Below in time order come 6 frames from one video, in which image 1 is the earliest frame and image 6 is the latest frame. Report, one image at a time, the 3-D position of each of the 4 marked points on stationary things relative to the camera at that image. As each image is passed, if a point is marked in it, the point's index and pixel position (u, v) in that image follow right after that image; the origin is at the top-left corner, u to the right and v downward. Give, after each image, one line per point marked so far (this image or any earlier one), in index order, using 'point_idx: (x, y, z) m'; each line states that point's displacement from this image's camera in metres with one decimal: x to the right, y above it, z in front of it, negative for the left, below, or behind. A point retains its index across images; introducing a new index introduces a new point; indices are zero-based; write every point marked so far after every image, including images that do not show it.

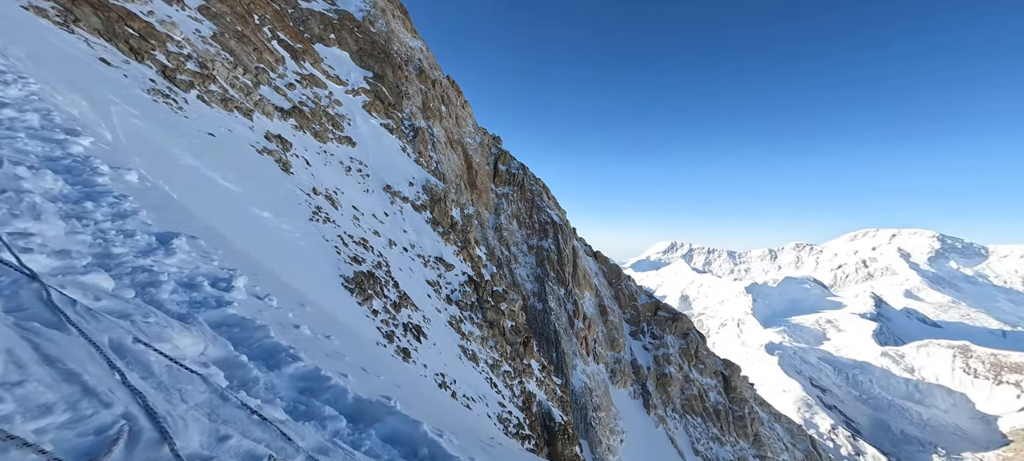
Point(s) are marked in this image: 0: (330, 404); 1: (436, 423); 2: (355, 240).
0: (-3.2, -3.0, +8.1) m
1: (-1.8, -4.7, +11.3) m
2: (-6.2, -0.4, +18.0) m
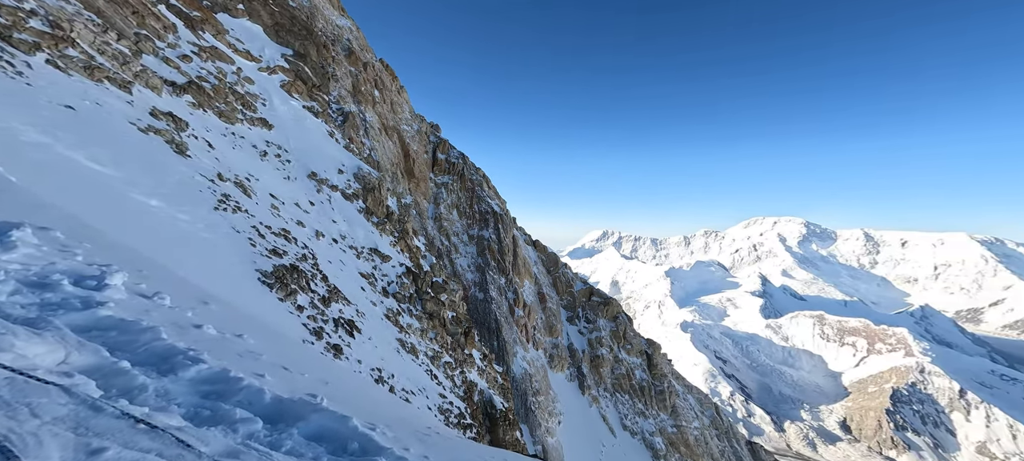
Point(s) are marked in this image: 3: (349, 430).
0: (-4.3, -2.8, +7.5) m
1: (-3.4, -4.4, +11.0) m
2: (-8.6, 0.0, +17.0) m
3: (-2.9, -3.5, +8.3) m
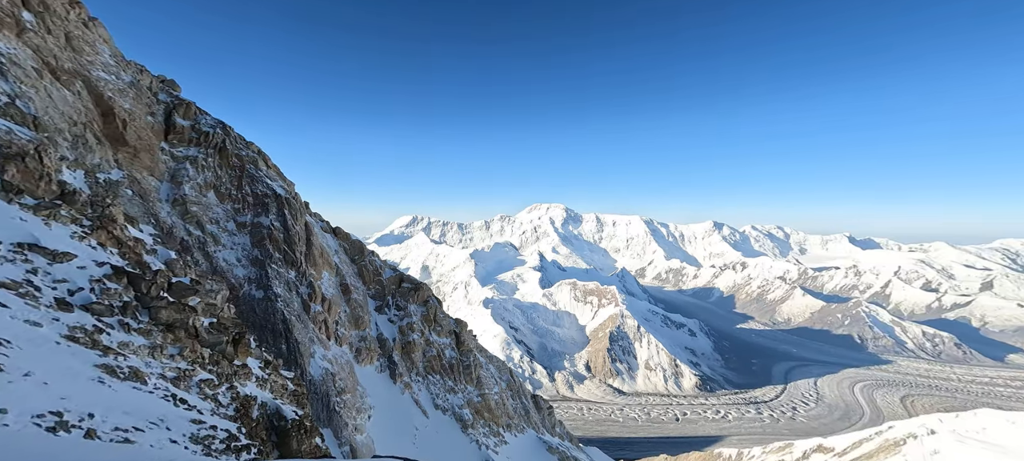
0: (-8.6, -2.7, +2.9) m
1: (-9.1, -4.2, +6.5) m
2: (-16.5, +0.2, +9.6) m
3: (-7.5, -3.4, +4.2) m
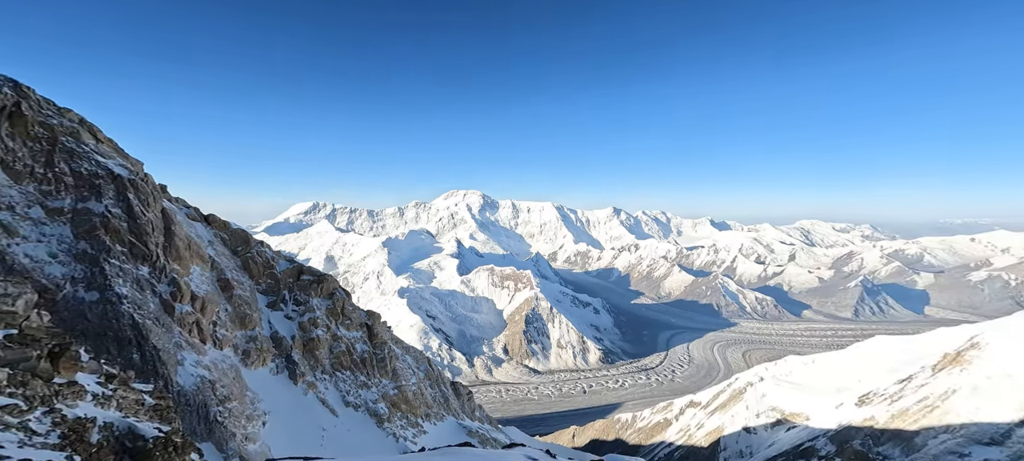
0: (-10.9, -2.5, -1.4) m
1: (-12.1, -3.8, +2.1) m
2: (-19.9, +0.4, +3.7) m
3: (-10.1, -3.0, +0.1) m
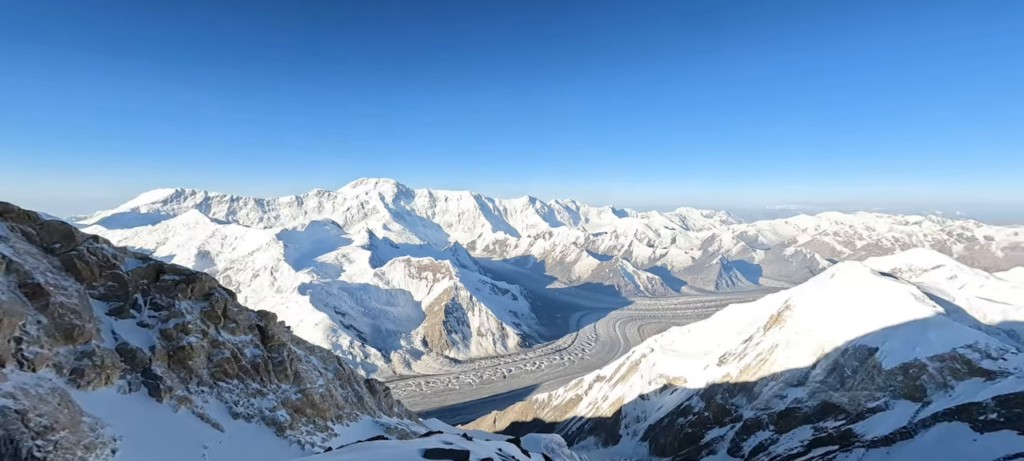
0: (-13.3, -2.1, -8.5) m
1: (-15.1, -3.5, -5.2) m
2: (-23.2, +0.6, -5.3) m
3: (-12.8, -2.6, -6.9) m
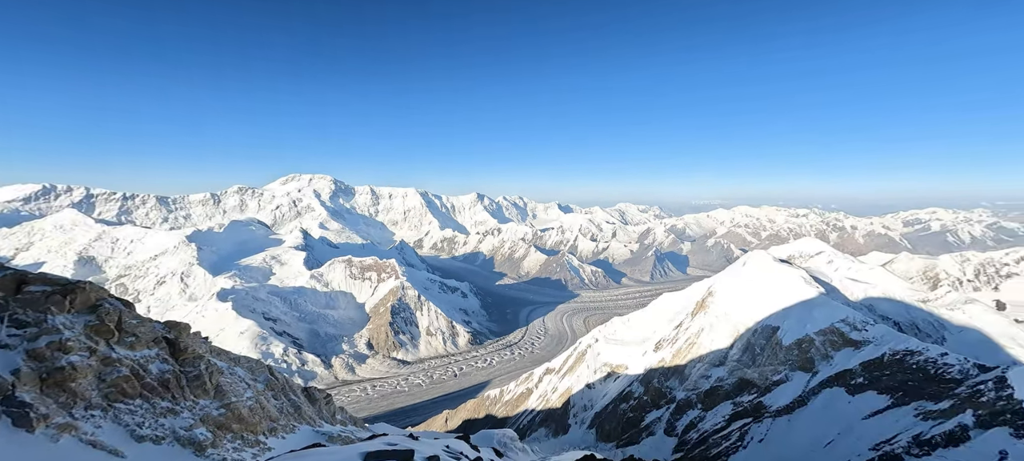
0: (-14.4, -1.8, -14.8) m
1: (-16.5, -3.2, -11.8) m
2: (-24.6, +0.7, -12.9) m
3: (-14.0, -2.3, -13.2) m
